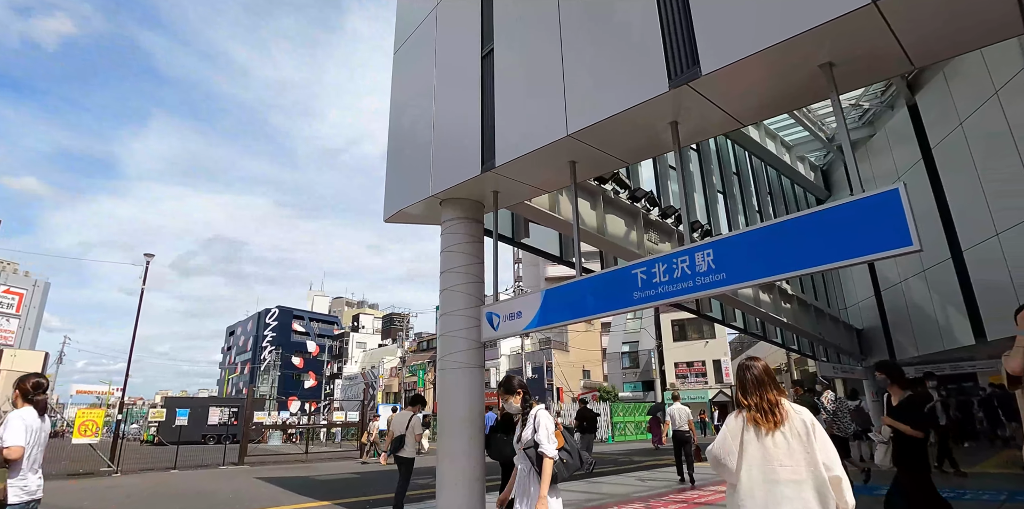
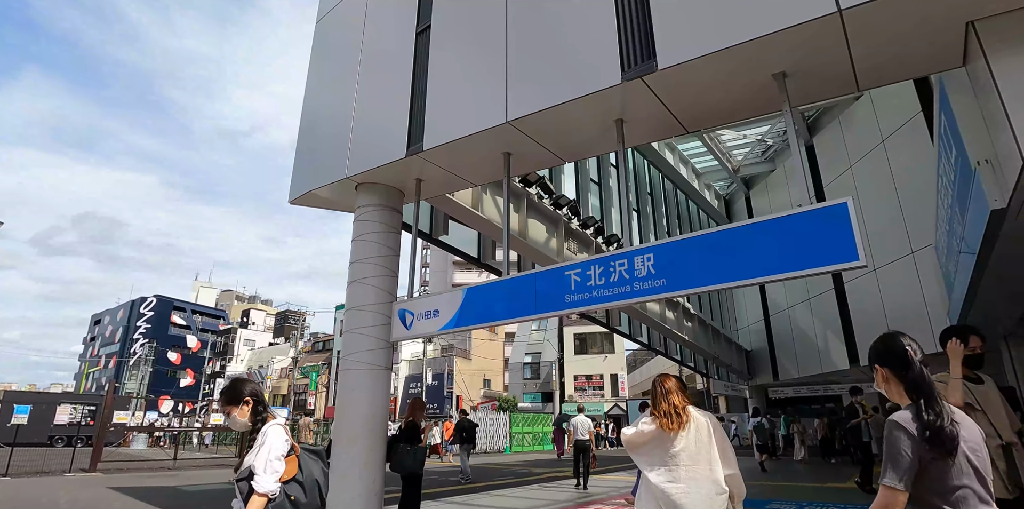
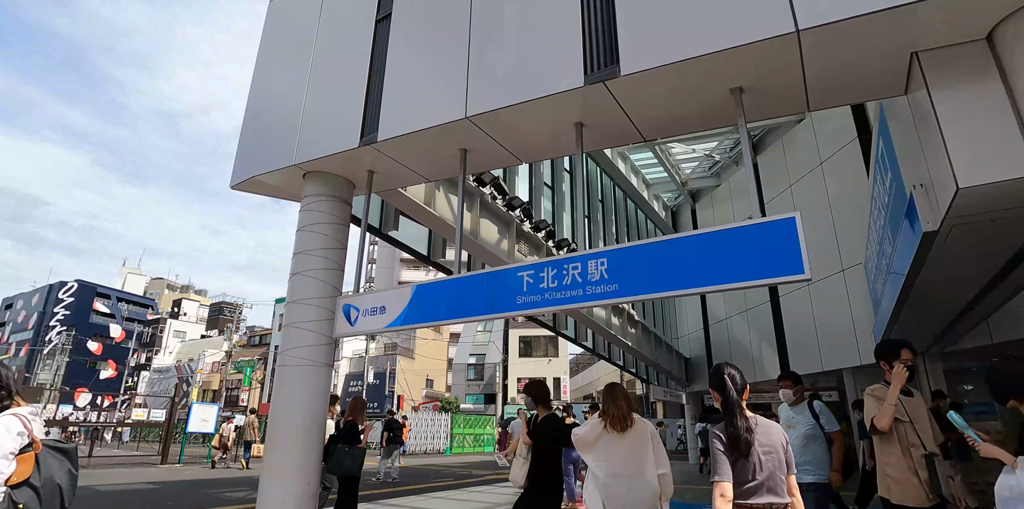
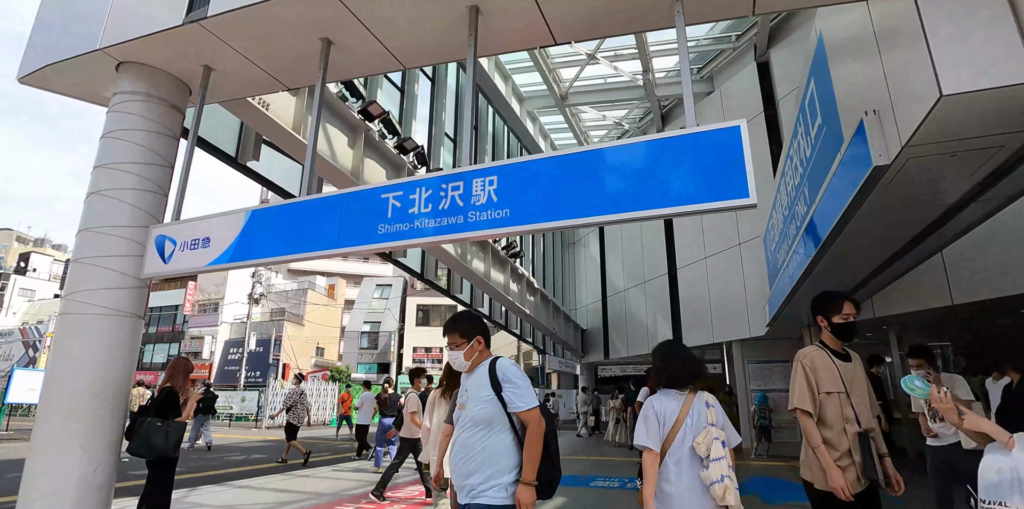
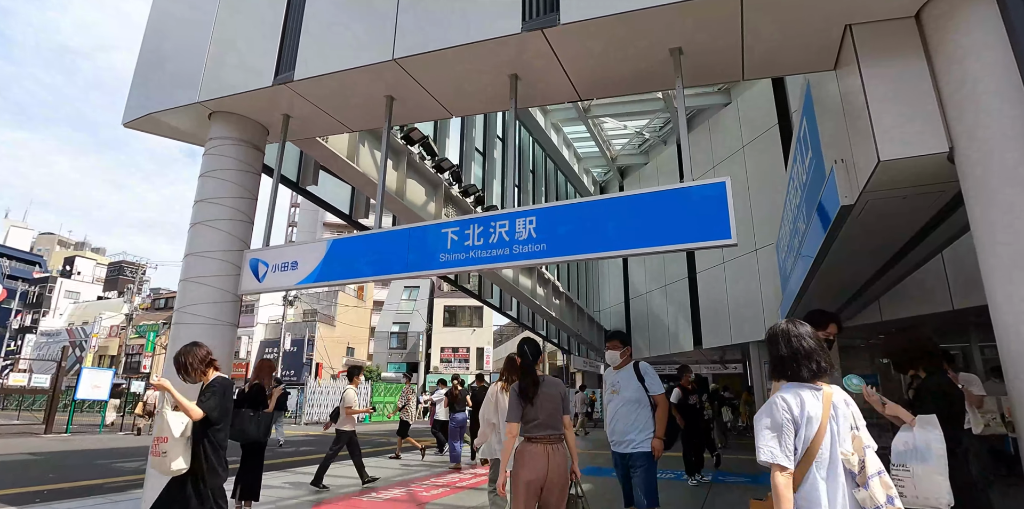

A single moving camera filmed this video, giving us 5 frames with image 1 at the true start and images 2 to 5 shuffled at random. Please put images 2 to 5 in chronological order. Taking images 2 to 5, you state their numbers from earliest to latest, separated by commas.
2, 3, 5, 4
